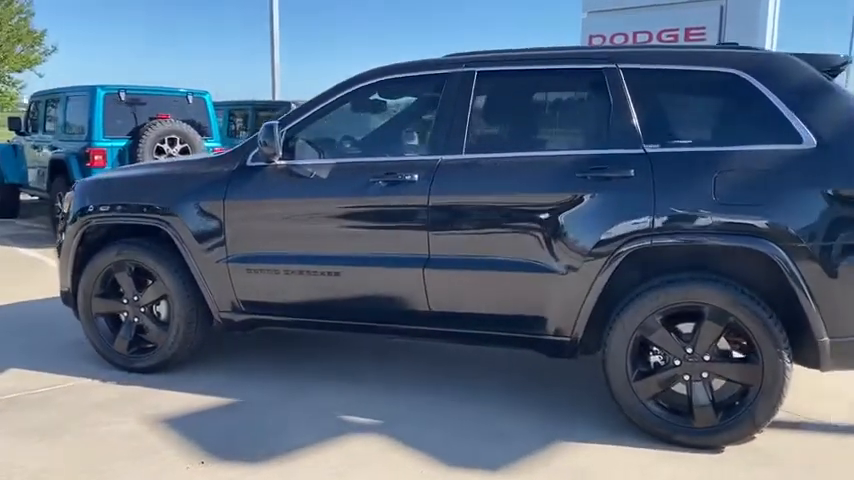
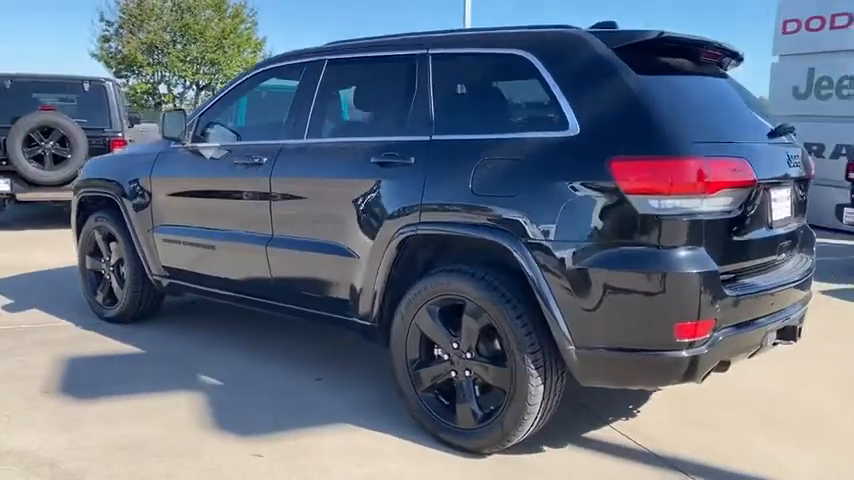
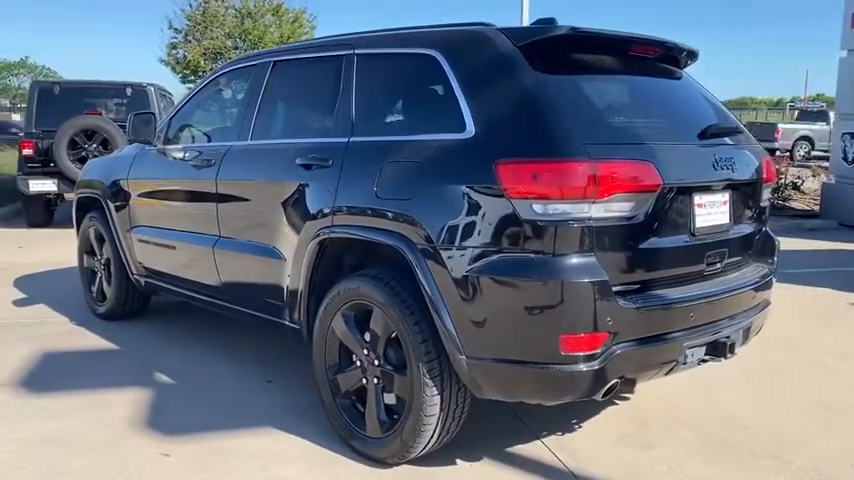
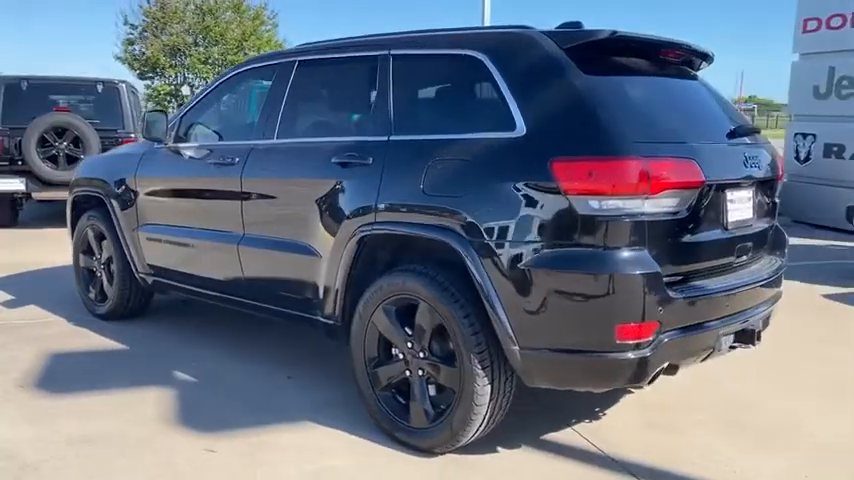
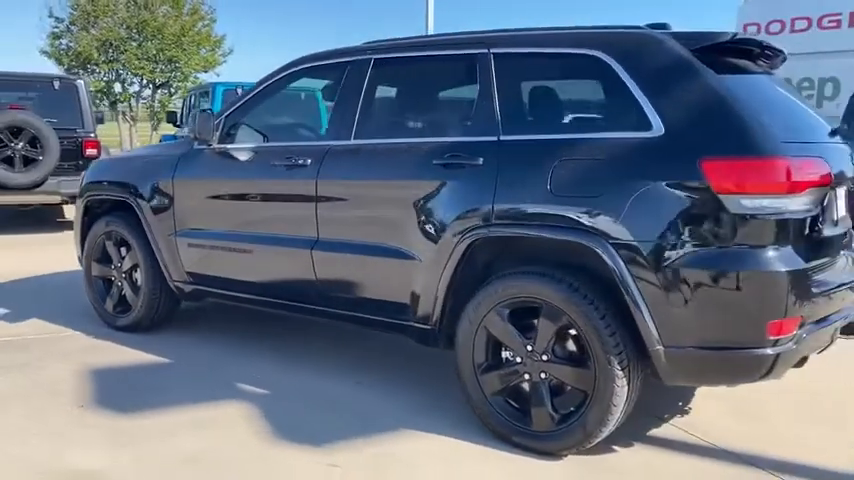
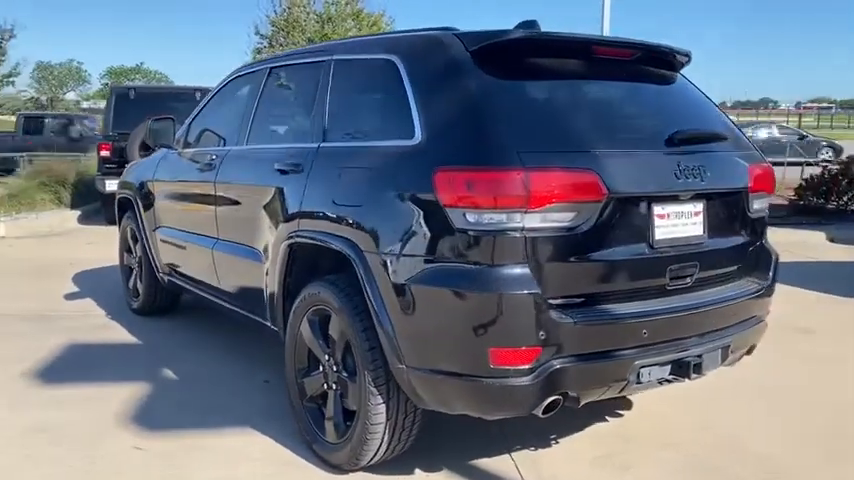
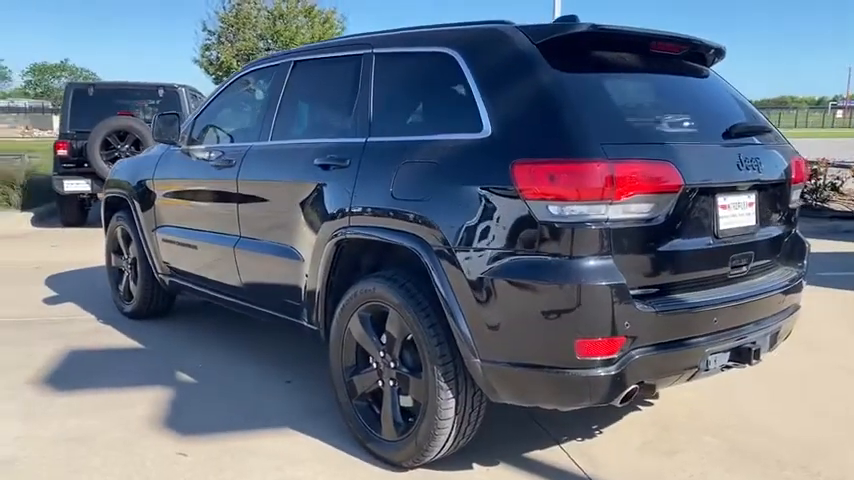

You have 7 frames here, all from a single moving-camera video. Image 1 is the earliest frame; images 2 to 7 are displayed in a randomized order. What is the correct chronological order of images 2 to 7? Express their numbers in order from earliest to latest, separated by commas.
5, 2, 4, 3, 7, 6
